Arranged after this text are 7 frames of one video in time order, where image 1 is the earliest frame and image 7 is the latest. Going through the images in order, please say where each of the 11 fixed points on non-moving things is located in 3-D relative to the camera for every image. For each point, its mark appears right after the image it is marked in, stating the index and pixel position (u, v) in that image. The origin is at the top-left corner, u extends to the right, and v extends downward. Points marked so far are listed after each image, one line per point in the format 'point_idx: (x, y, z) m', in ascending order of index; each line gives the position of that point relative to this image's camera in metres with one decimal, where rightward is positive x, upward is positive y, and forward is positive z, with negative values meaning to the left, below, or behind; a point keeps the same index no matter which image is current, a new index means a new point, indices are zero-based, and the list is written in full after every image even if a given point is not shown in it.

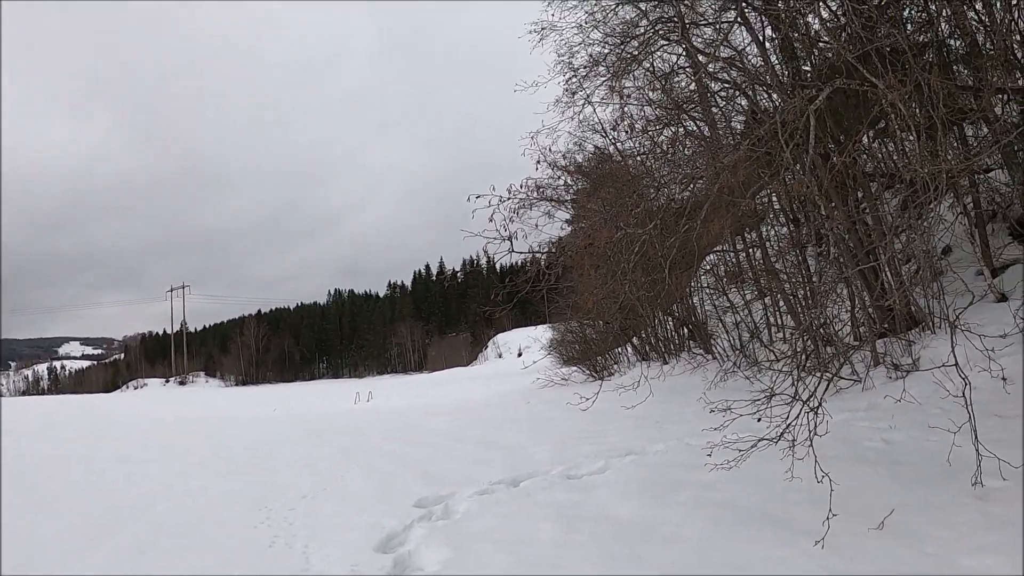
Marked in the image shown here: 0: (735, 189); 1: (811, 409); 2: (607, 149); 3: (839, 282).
0: (+2.2, +1.0, +5.9) m
1: (+2.0, -0.8, +4.0) m
2: (+1.4, +2.0, +8.7) m
3: (+2.7, 0.0, +5.0) m
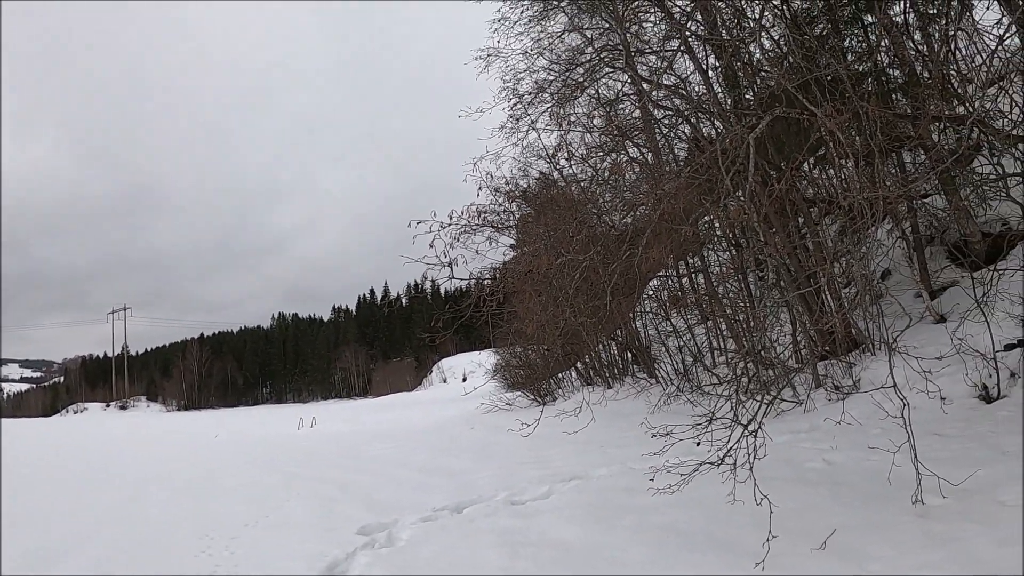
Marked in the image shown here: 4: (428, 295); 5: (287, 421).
0: (+1.6, +0.7, +6.1) m
1: (+1.6, -1.0, +4.1) m
2: (+0.6, +1.7, +8.9) m
3: (+2.3, -0.2, +5.2) m
4: (-1.2, -0.1, +8.6) m
5: (-6.0, -3.6, +16.0) m
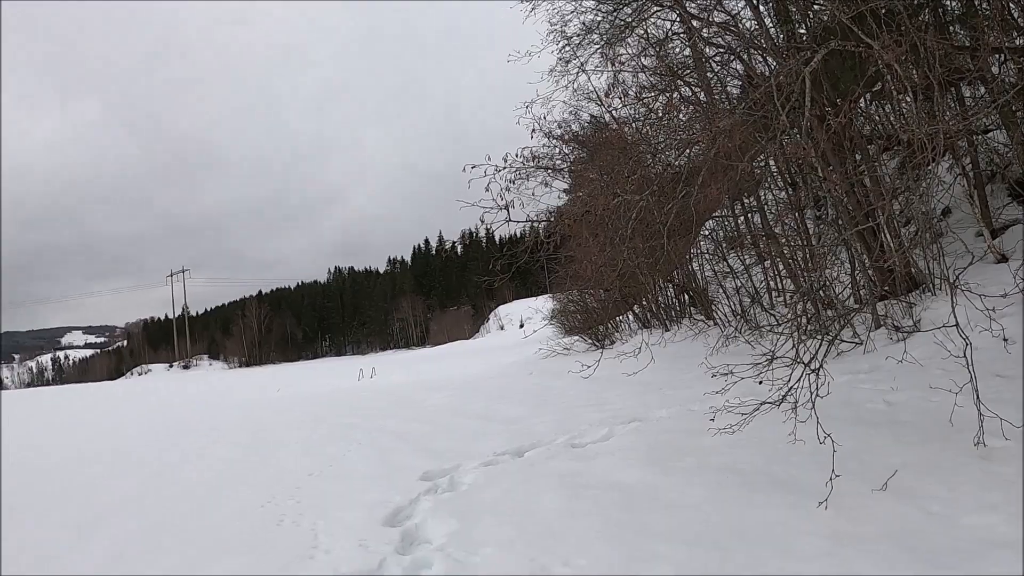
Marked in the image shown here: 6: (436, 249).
0: (+2.1, +1.3, +5.9) m
1: (+2.0, -0.5, +4.0) m
2: (+1.3, +2.5, +8.6) m
3: (+2.7, +0.4, +5.0) m
4: (-0.4, +0.7, +8.7) m
5: (-4.4, -2.4, +16.8) m
6: (-1.1, +0.6, +9.0) m
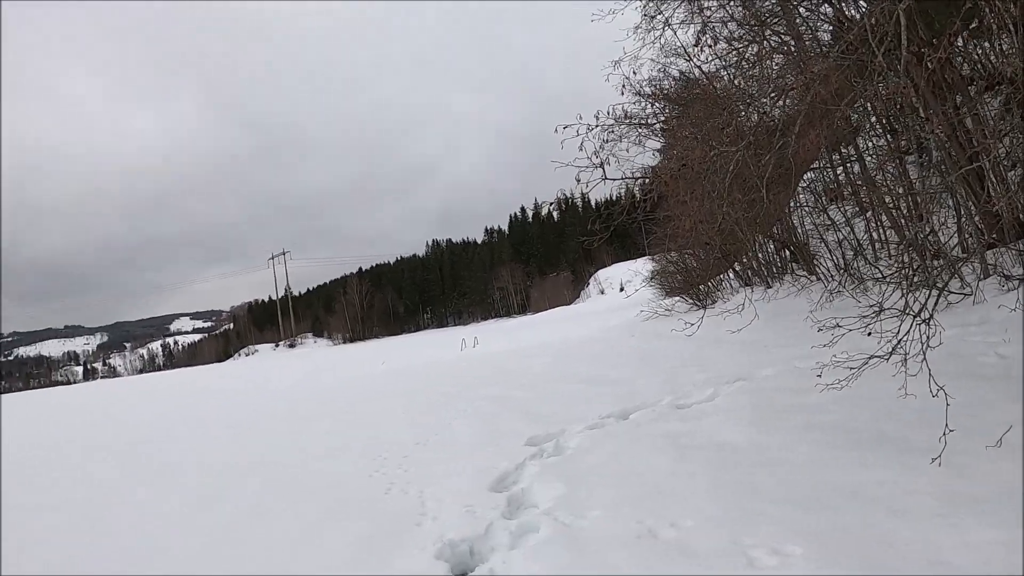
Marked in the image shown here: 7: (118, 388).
0: (+2.9, +1.8, +5.5) m
1: (+2.6, -0.2, +3.8) m
2: (+2.5, +3.0, +8.3) m
3: (+3.5, +0.8, +4.6) m
4: (+0.9, +1.2, +8.6) m
5: (-1.6, -1.6, +17.4) m
6: (+0.2, +1.1, +9.1) m
7: (-7.3, -1.8, +11.2) m
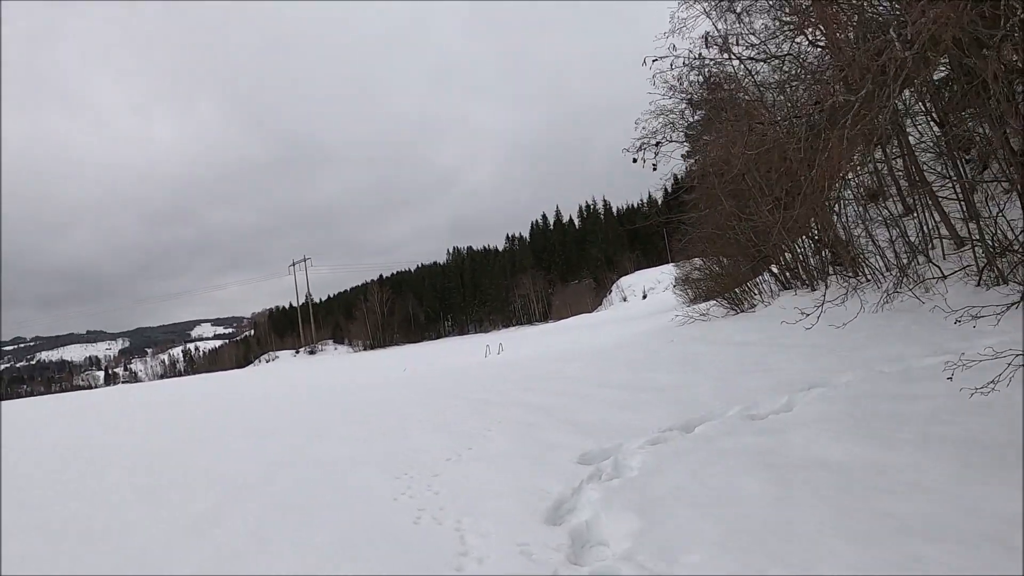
0: (+3.2, +1.8, +4.9) m
1: (+2.9, -0.2, +3.2) m
2: (+2.9, +3.0, +7.7) m
3: (+3.7, +0.8, +3.9) m
4: (+1.3, +1.1, +8.1) m
5: (-0.9, -1.7, +16.9) m
6: (+0.6, +1.0, +8.6) m
7: (-6.9, -1.9, +10.9) m
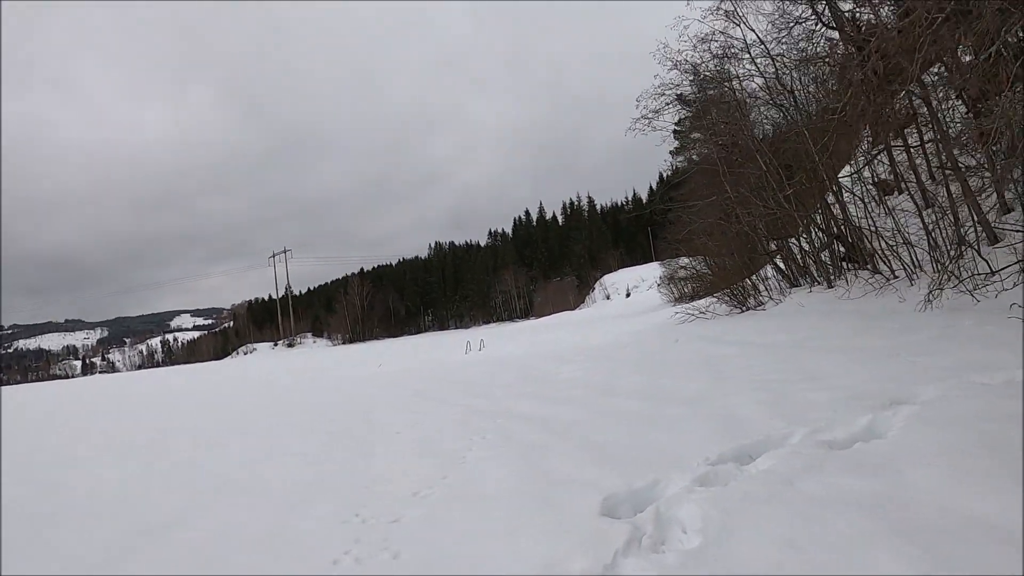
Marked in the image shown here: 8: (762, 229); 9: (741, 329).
0: (+3.2, +1.8, +4.1) m
1: (+2.9, -0.1, +2.4) m
2: (+2.8, +3.1, +6.9) m
3: (+3.7, +0.9, +3.1) m
4: (+1.2, +1.2, +7.2) m
5: (-1.4, -1.5, +16.0) m
6: (+0.5, +1.1, +7.7) m
7: (-7.1, -1.7, +9.8) m
8: (+4.1, +1.0, +9.8) m
9: (+2.7, -0.5, +7.4) m
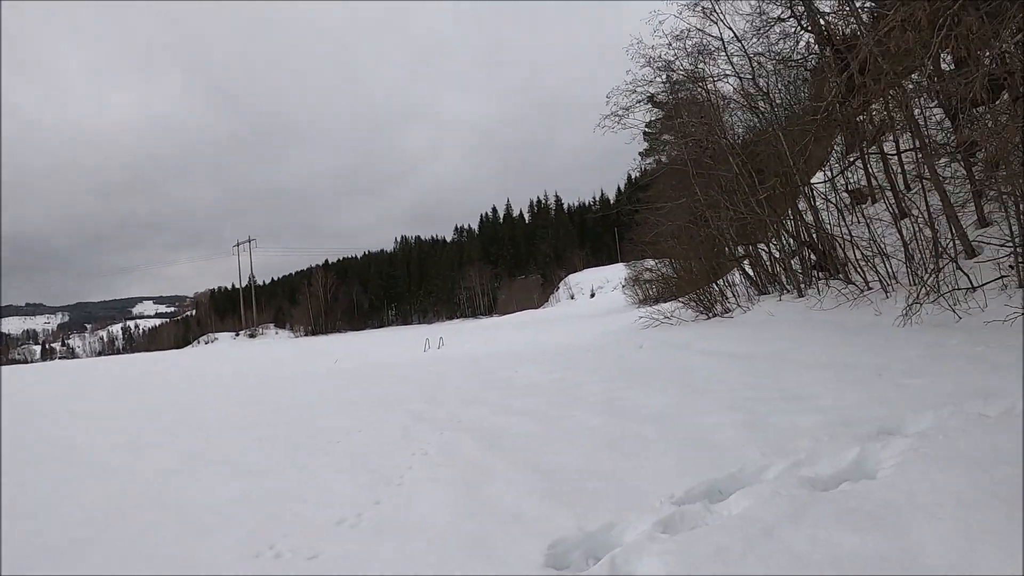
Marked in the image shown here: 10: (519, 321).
0: (+3.0, +1.7, +3.8) m
1: (+2.7, -0.2, +2.1) m
2: (+2.4, +3.0, +6.6) m
3: (+3.5, +0.8, +2.9) m
4: (+0.8, +1.2, +6.9) m
5: (-2.4, -1.4, +15.5) m
6: (0.0, +1.1, +7.2) m
7: (-7.8, -1.4, +8.9) m
8: (+3.5, +0.9, +9.6) m
9: (+2.3, -0.6, +7.1) m
10: (0.0, -1.1, +19.9) m
